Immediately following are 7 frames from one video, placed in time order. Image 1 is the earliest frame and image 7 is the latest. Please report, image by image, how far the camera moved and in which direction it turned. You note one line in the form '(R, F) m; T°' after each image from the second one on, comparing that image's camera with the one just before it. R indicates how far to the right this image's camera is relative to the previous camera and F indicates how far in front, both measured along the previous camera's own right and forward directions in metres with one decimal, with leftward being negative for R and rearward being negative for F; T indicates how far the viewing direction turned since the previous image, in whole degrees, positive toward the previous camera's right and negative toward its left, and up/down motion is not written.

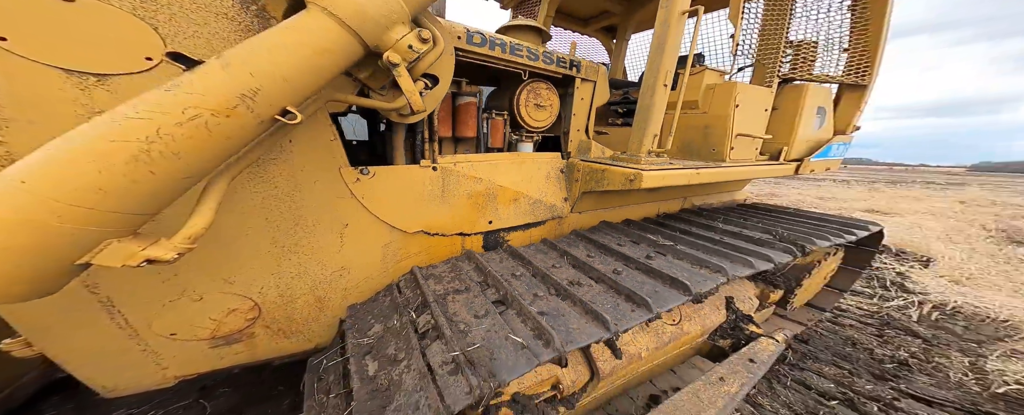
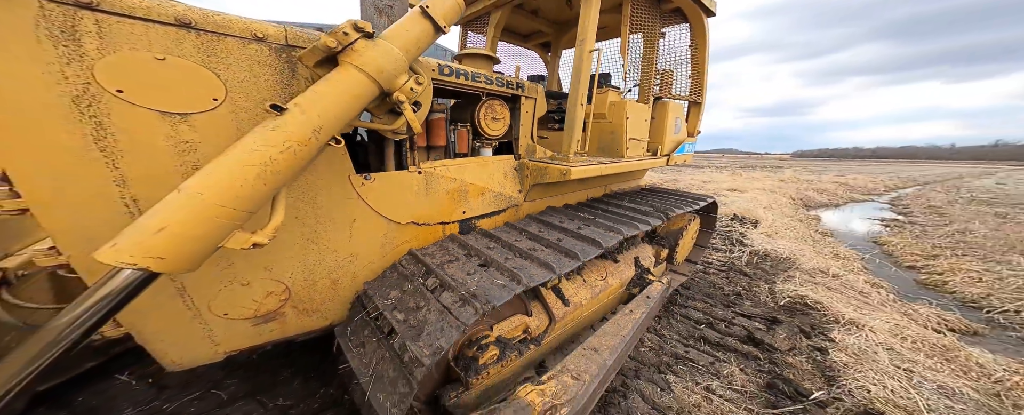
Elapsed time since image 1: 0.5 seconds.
(-0.2, -0.4) m; +13°
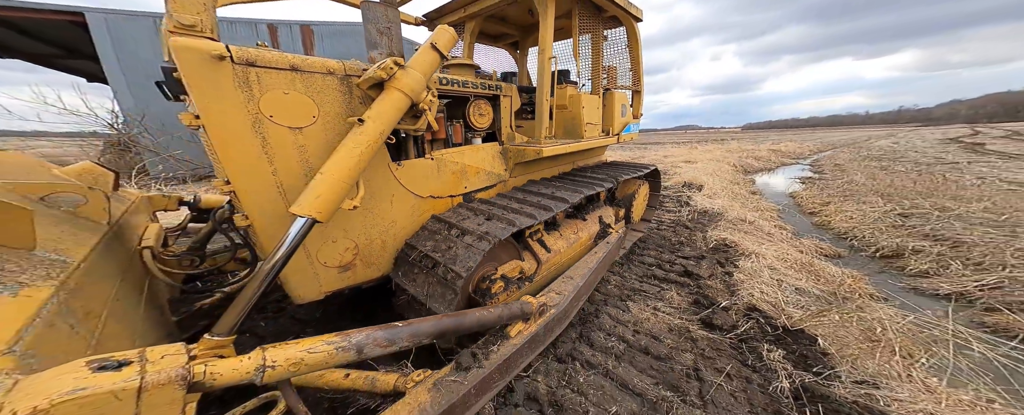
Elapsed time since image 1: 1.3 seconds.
(-0.1, -0.6) m; +5°
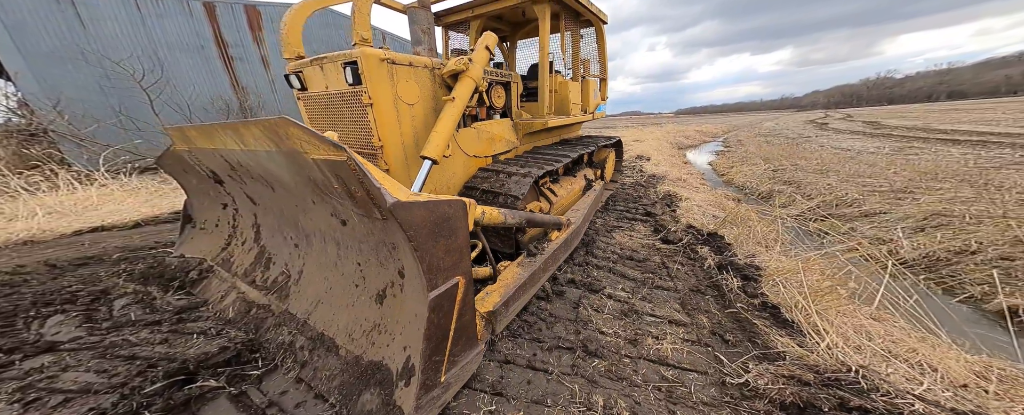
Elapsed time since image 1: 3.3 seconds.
(-0.8, -0.7) m; +10°
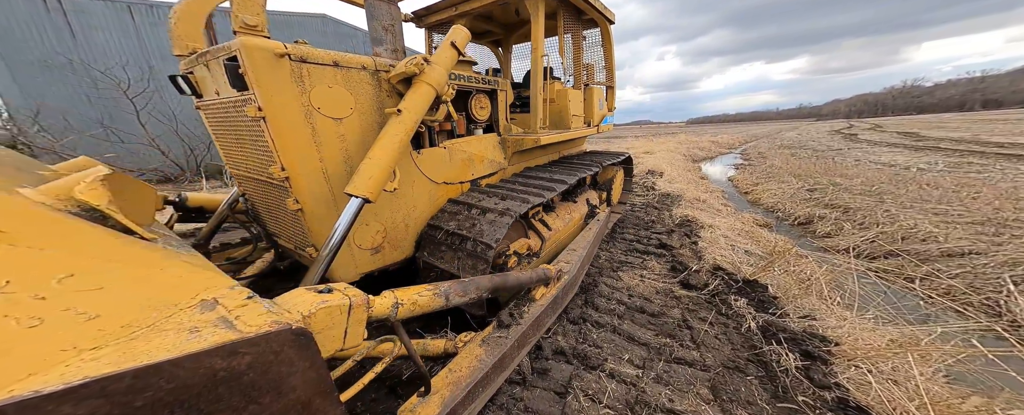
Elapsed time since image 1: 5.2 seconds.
(+0.3, +0.6) m; -2°
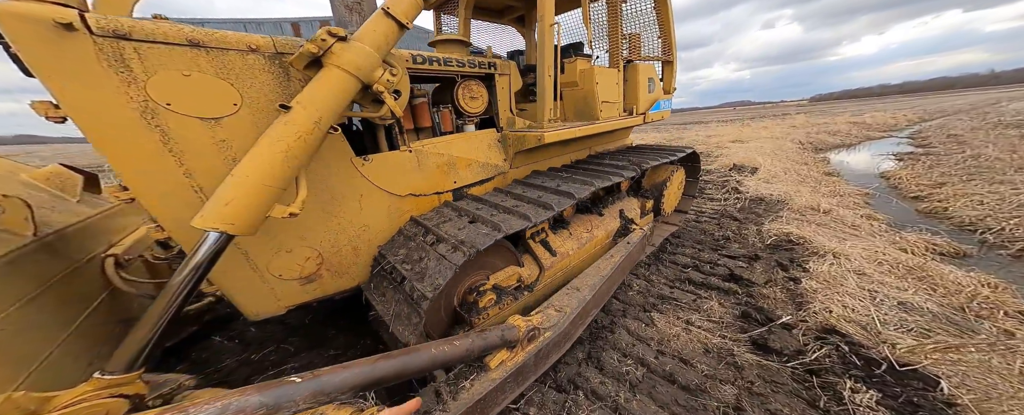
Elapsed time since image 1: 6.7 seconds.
(+0.6, +0.7) m; -16°
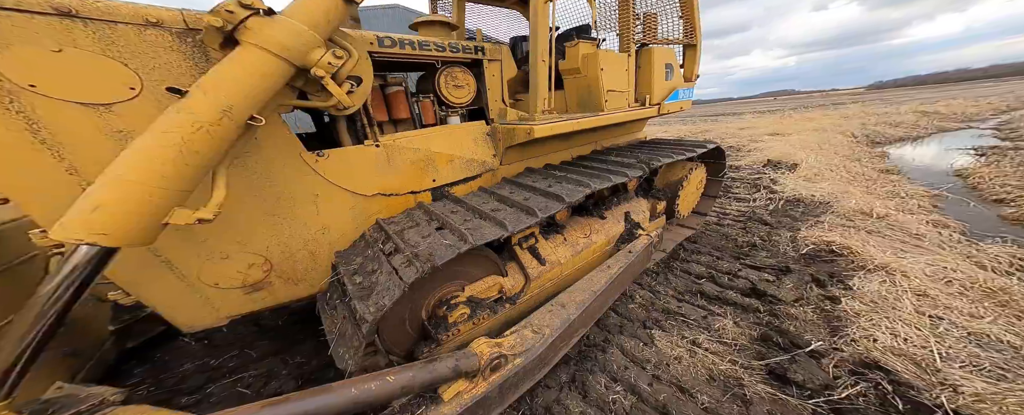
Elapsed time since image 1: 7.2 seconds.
(+0.3, +0.2) m; -5°
